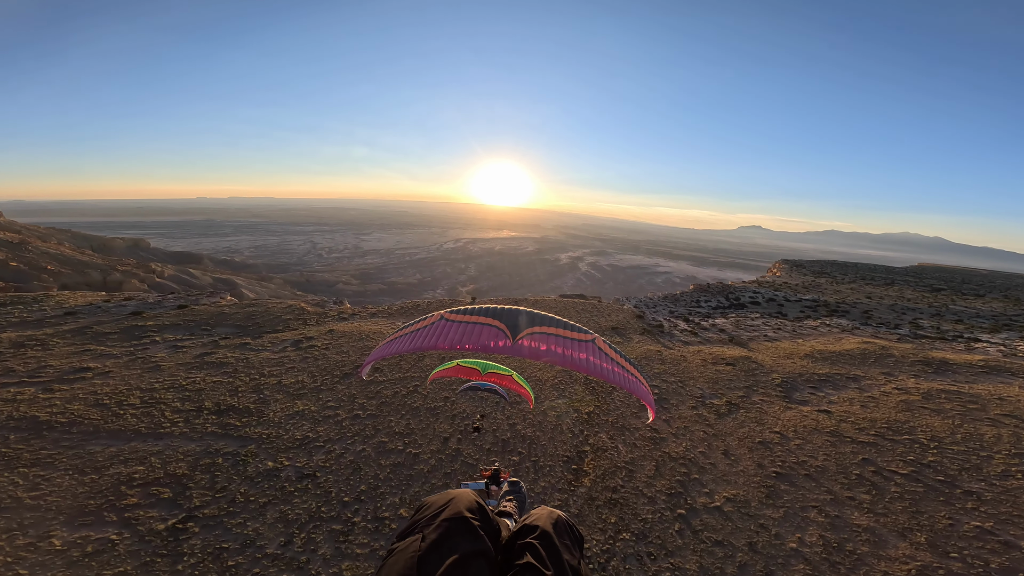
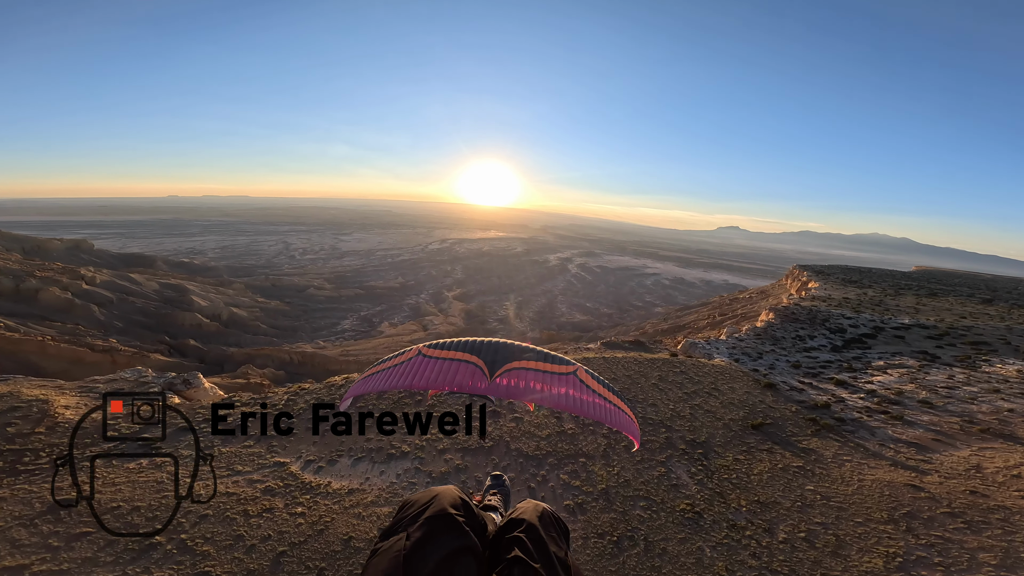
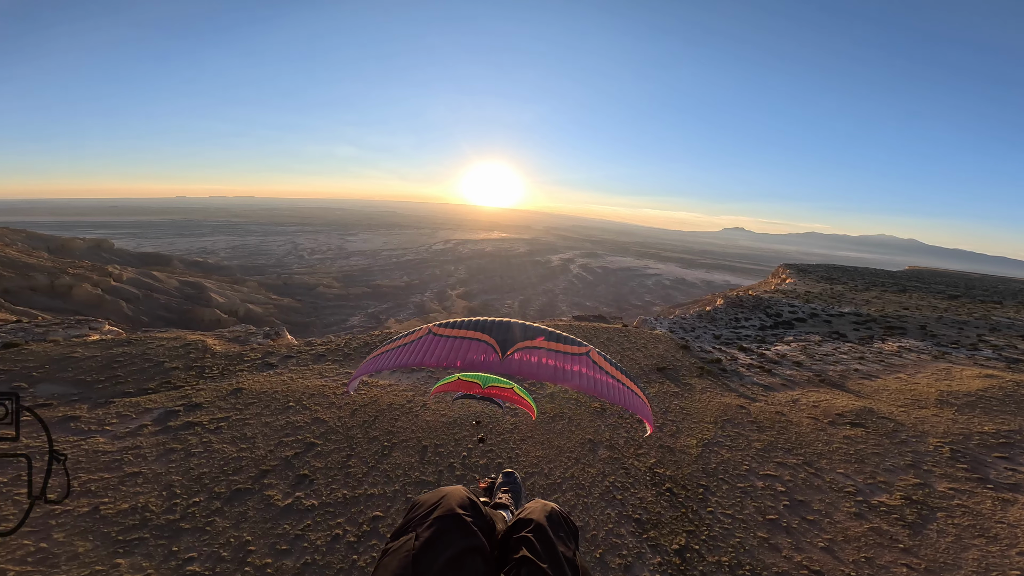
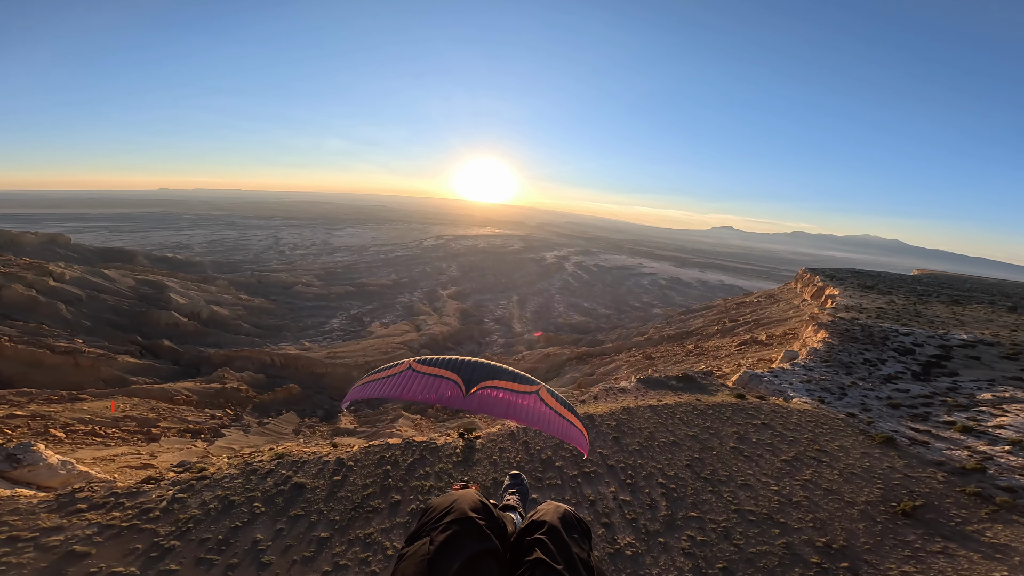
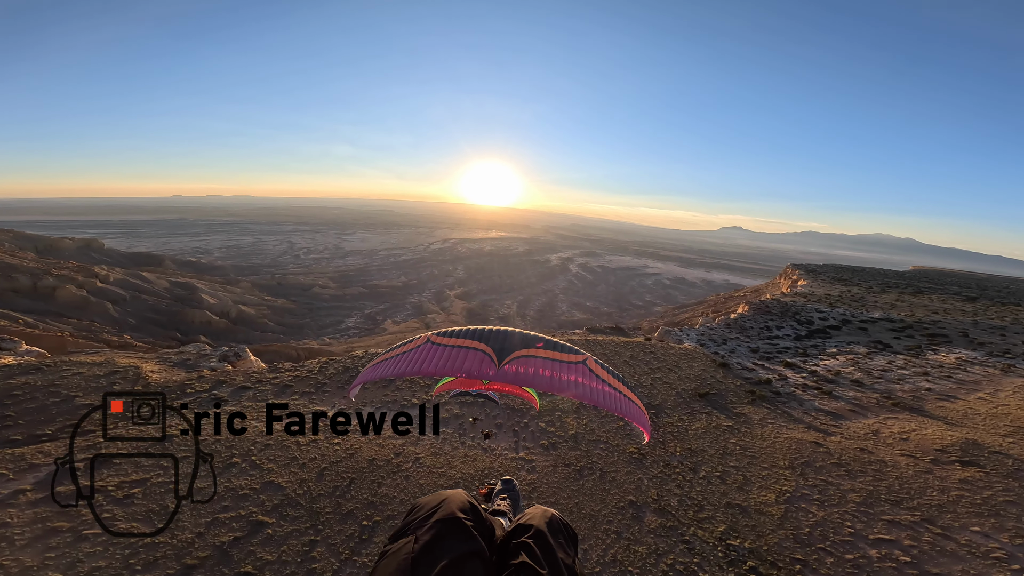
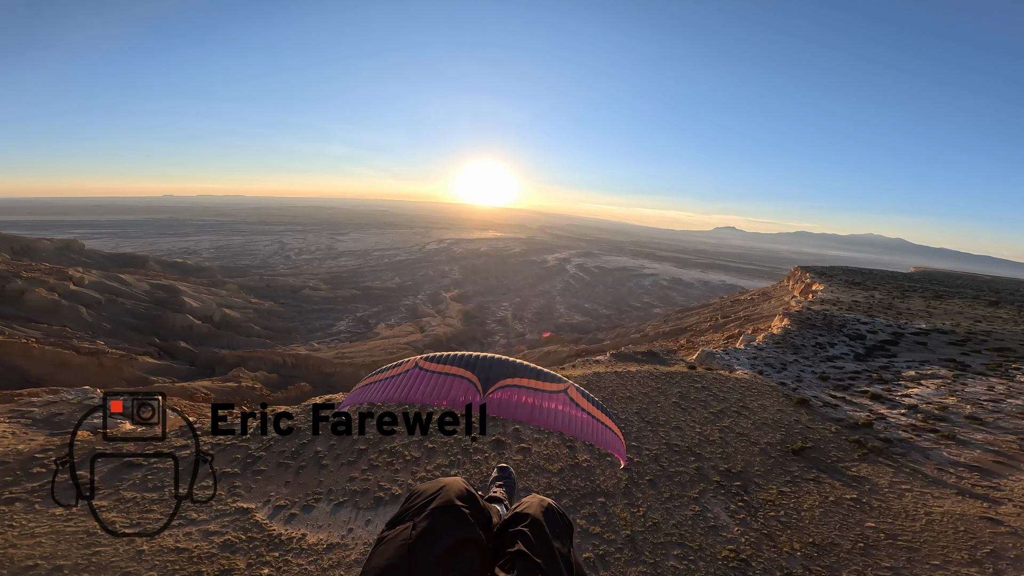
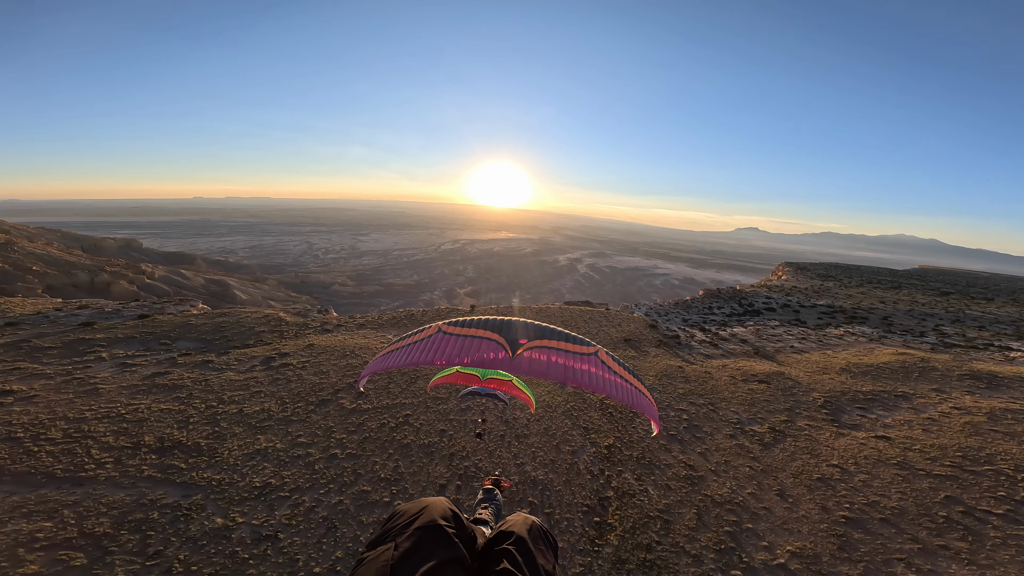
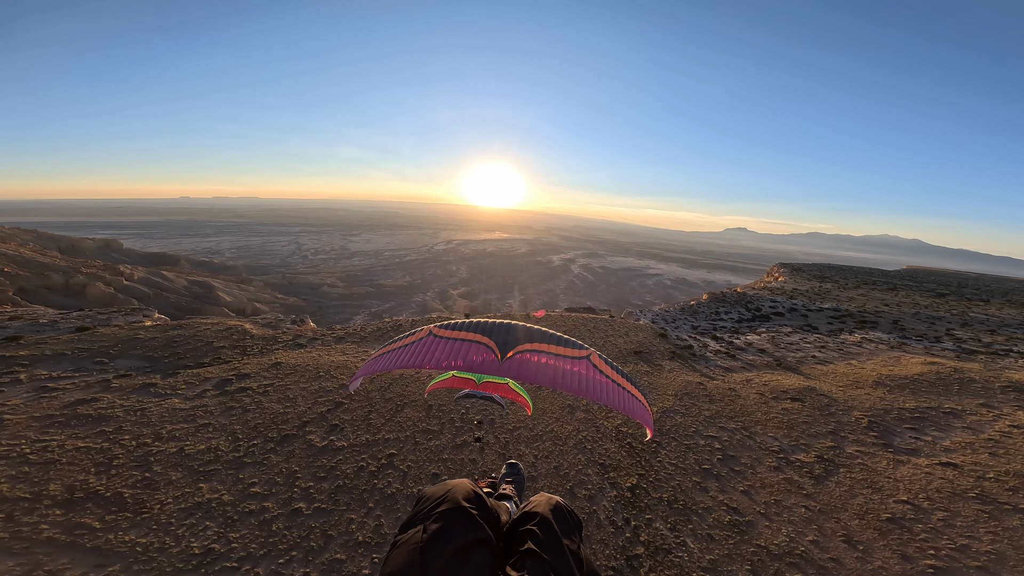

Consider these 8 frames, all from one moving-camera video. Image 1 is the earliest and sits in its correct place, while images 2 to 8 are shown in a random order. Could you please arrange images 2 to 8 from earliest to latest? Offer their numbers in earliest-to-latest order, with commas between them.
7, 8, 3, 5, 2, 6, 4
